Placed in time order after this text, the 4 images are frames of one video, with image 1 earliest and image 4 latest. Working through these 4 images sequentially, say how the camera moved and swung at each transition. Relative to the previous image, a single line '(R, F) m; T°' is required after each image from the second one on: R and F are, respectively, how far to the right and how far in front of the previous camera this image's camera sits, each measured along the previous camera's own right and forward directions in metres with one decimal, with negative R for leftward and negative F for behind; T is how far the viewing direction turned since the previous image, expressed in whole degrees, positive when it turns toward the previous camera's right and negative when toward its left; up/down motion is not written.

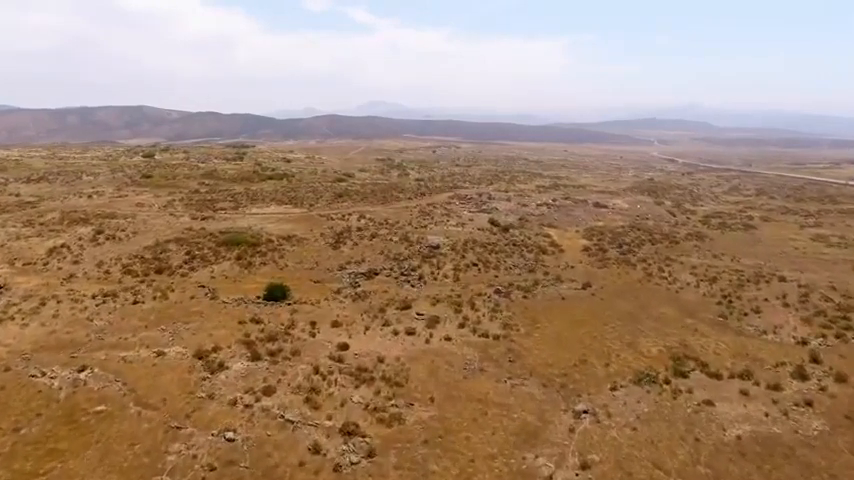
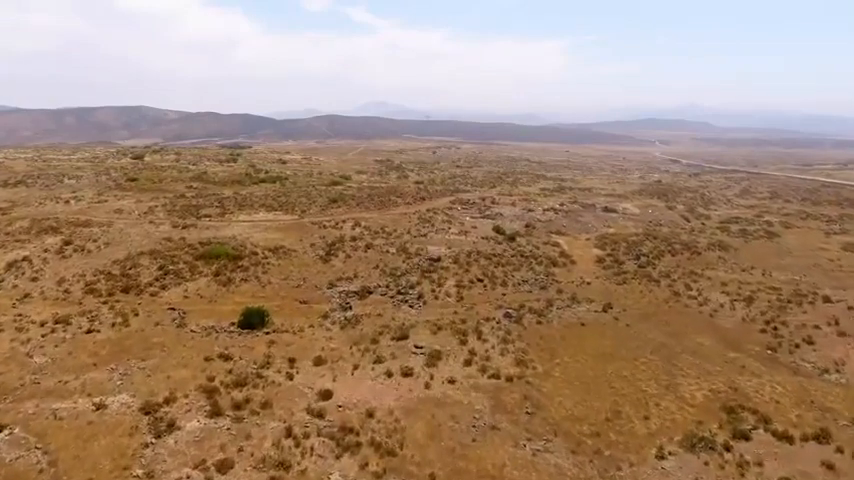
(0.0, +3.4) m; 0°
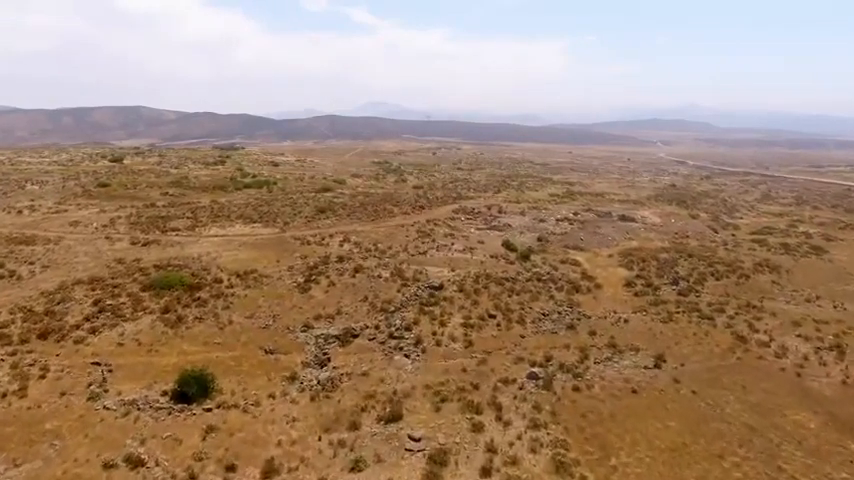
(0.0, +5.9) m; 0°
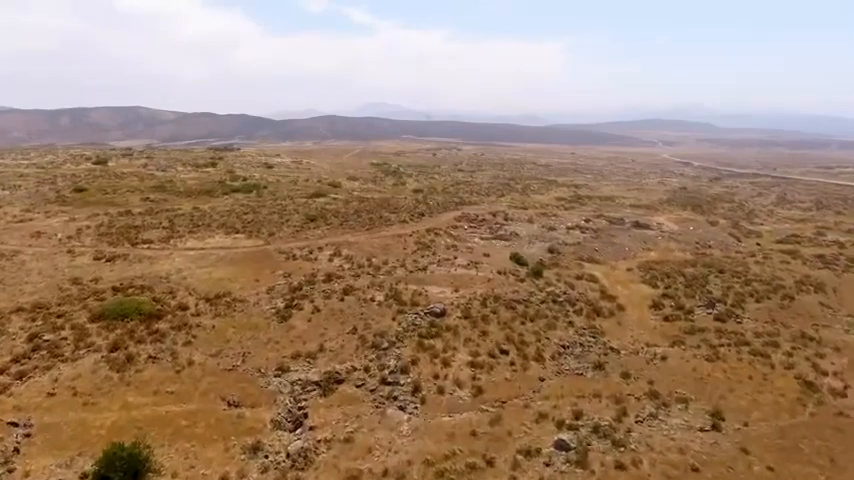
(0.0, +4.0) m; 0°
